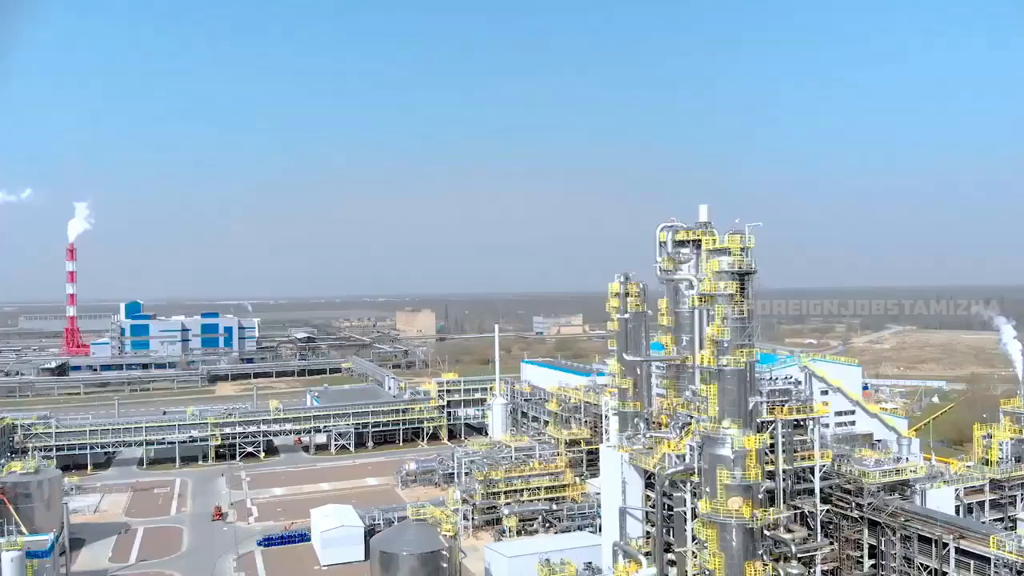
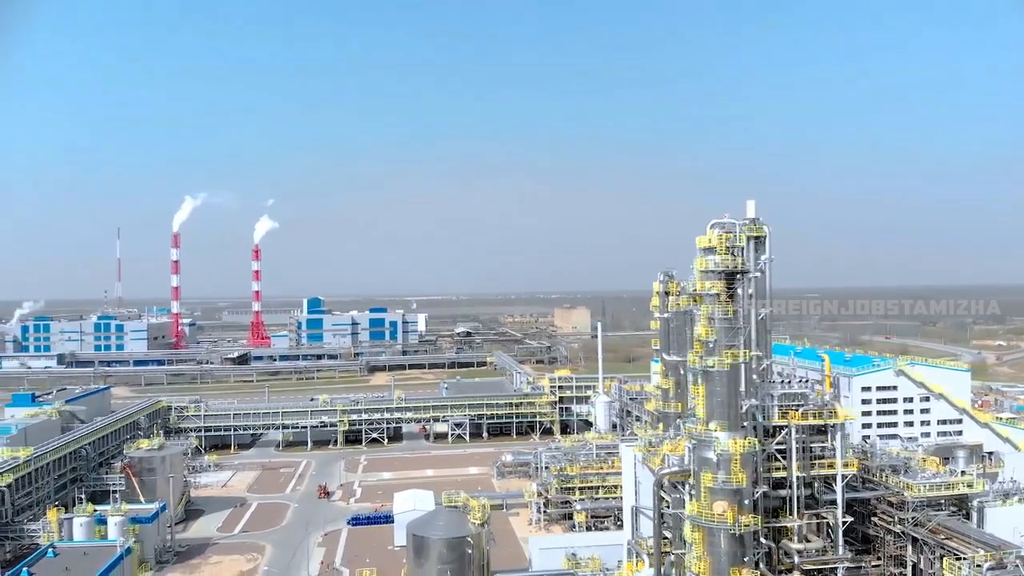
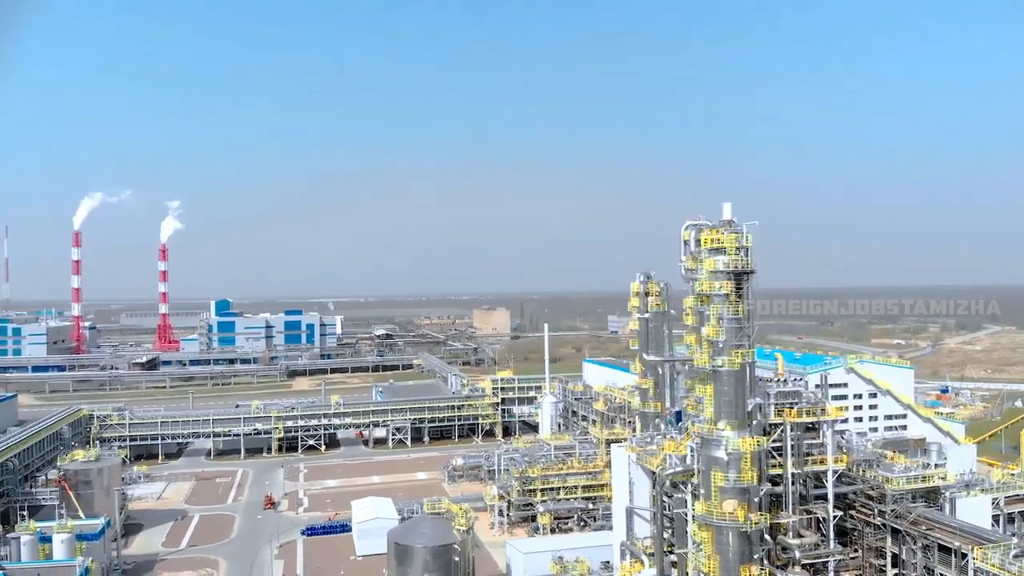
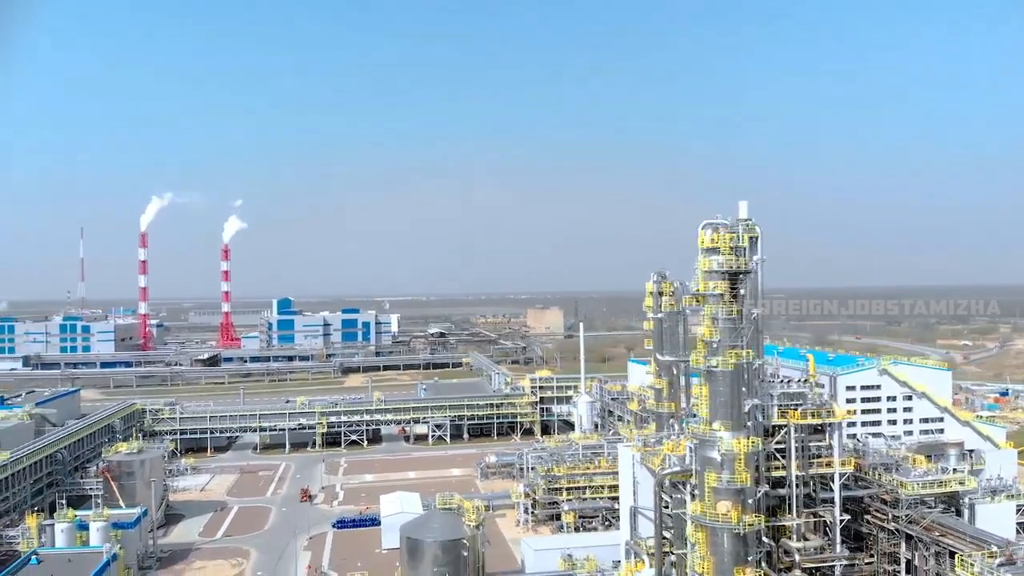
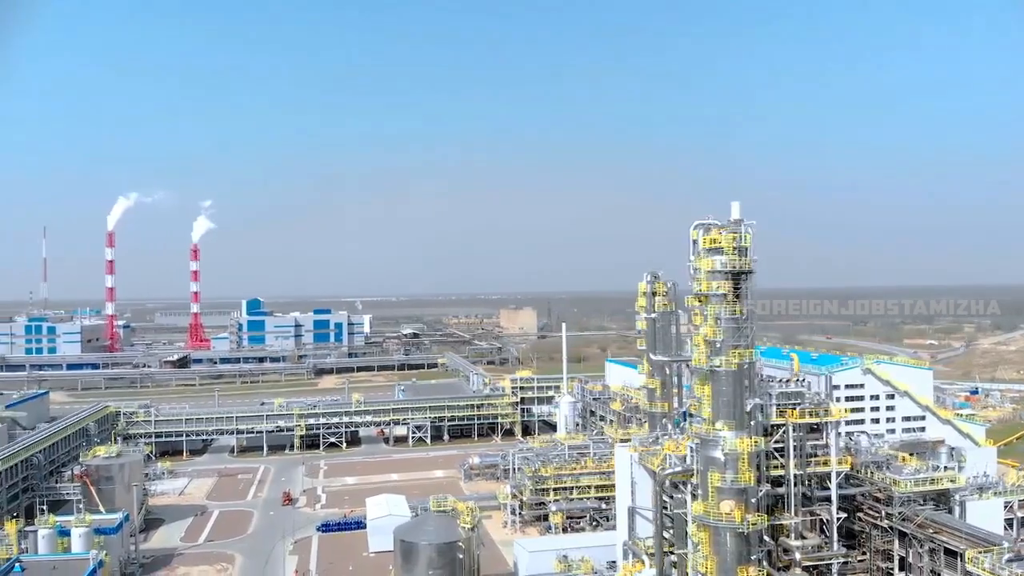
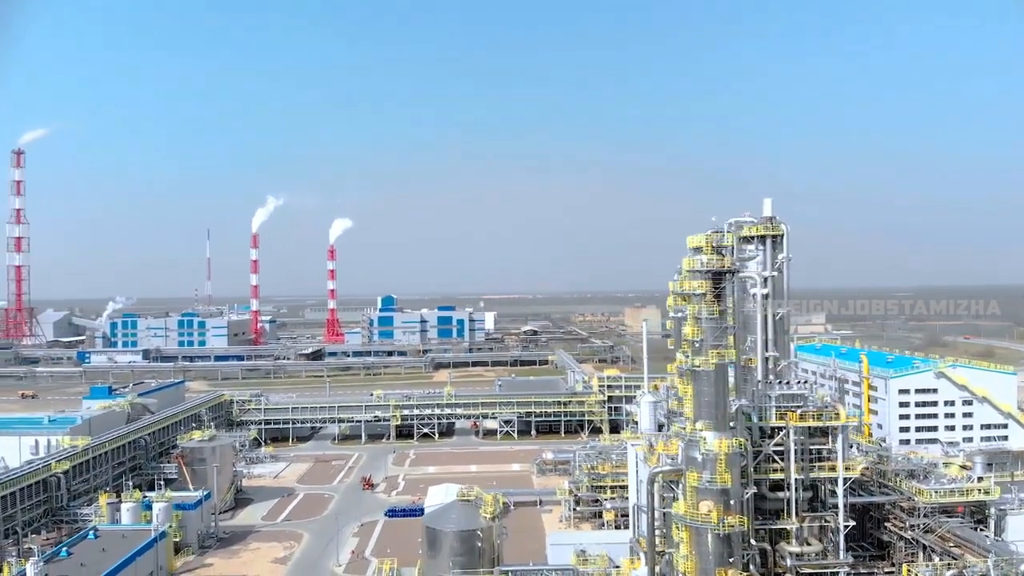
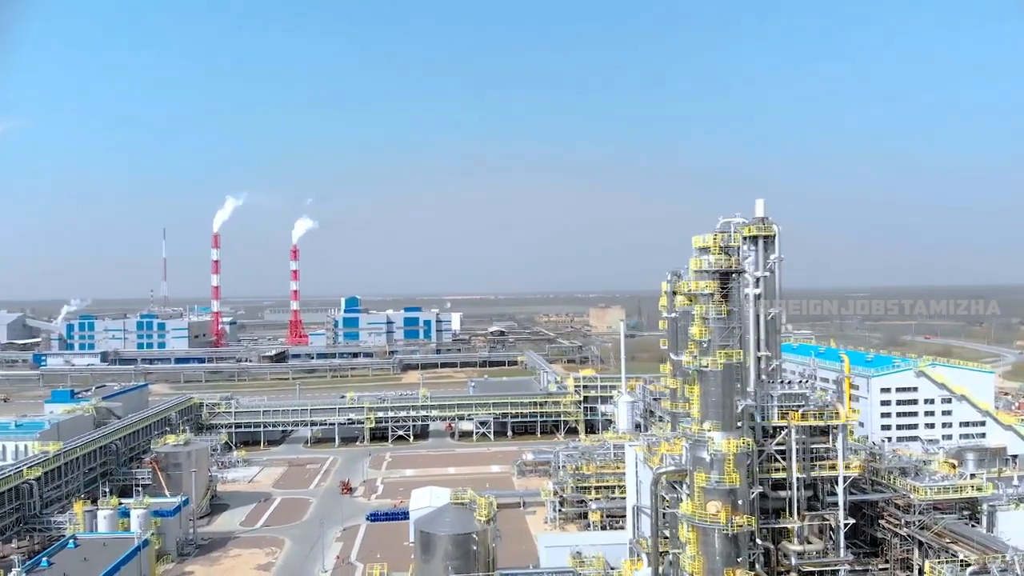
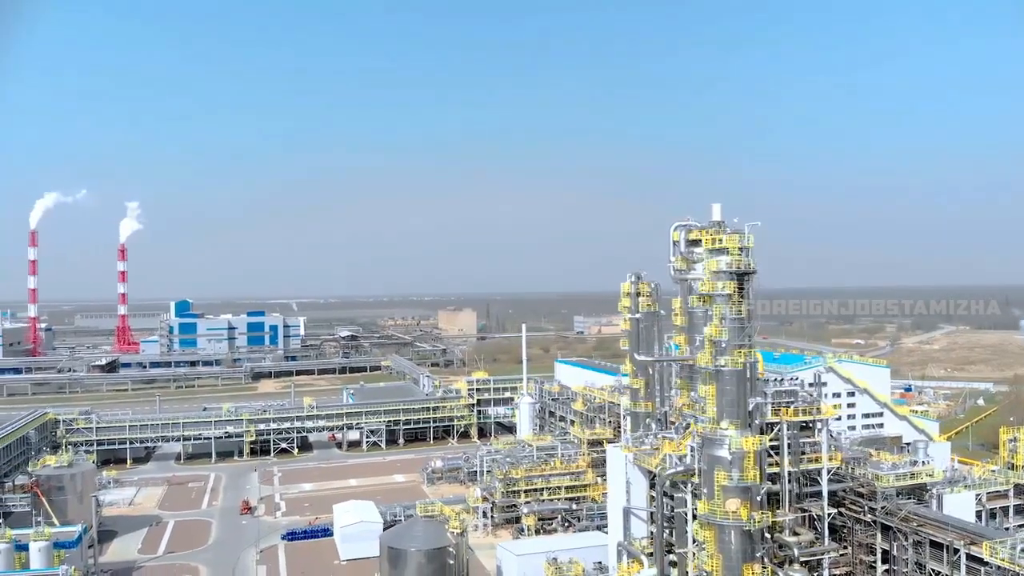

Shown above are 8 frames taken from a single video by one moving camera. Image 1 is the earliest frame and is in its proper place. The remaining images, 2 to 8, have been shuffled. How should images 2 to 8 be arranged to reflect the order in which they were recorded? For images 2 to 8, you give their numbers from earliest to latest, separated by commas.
8, 3, 5, 4, 2, 7, 6
